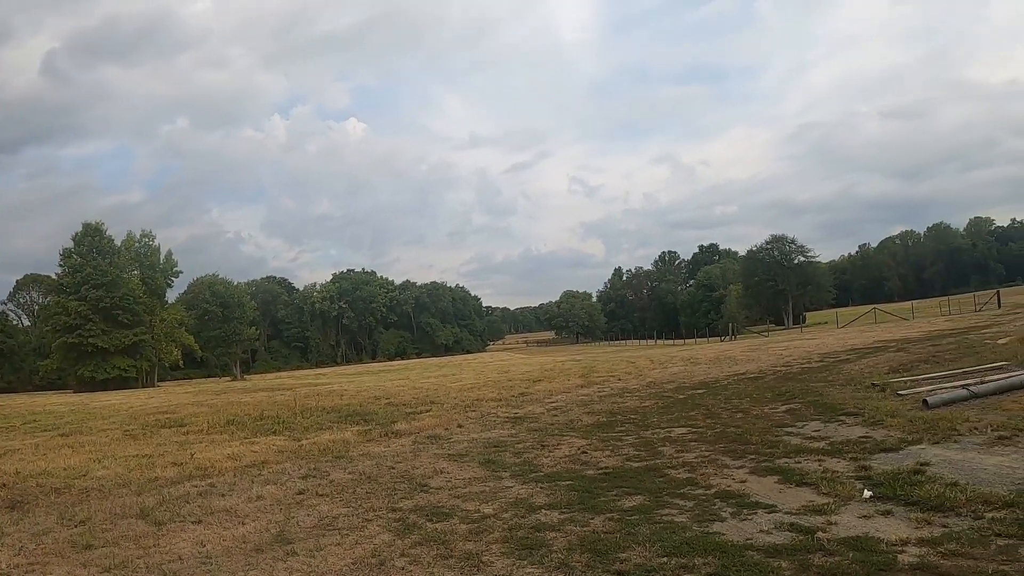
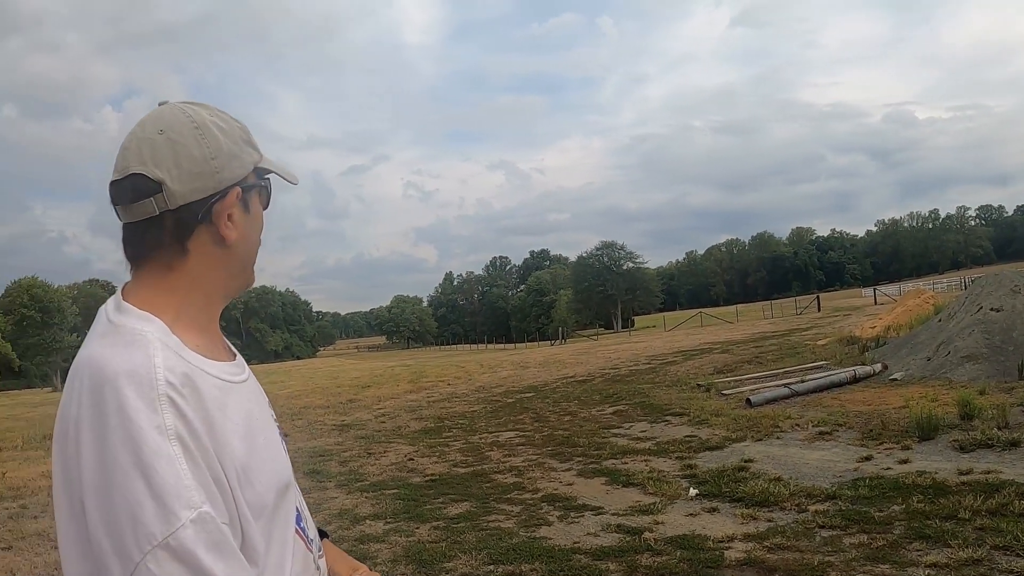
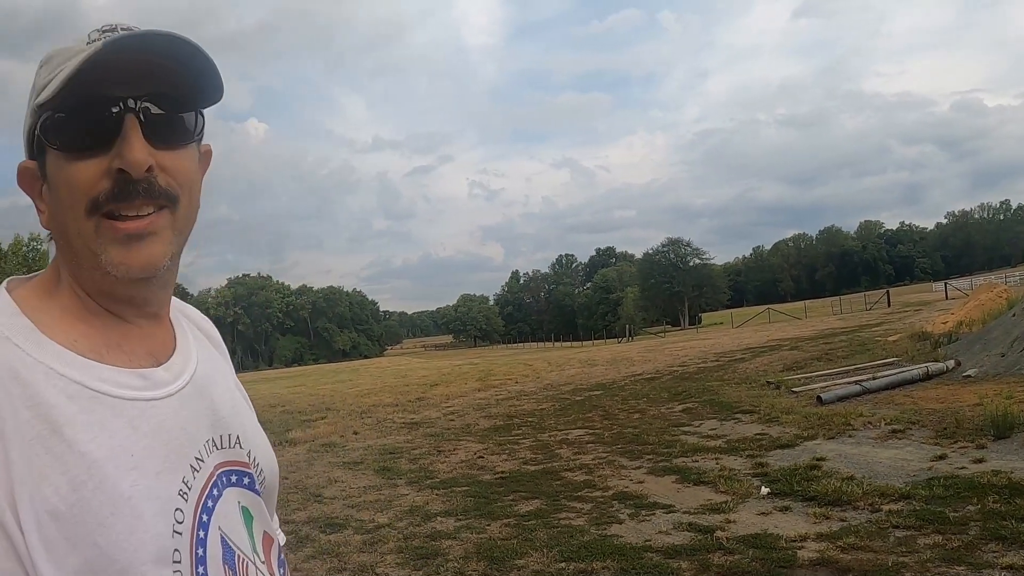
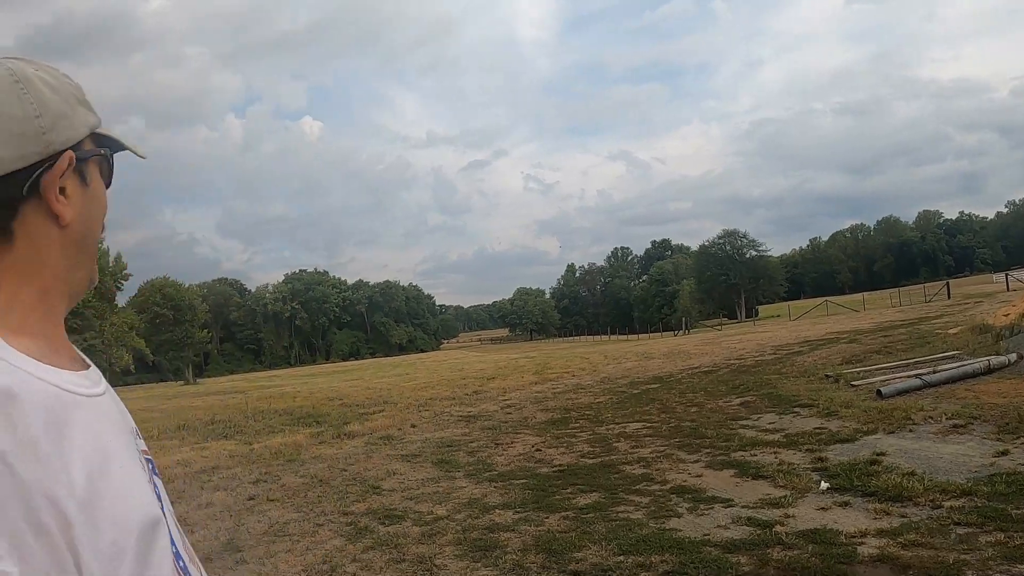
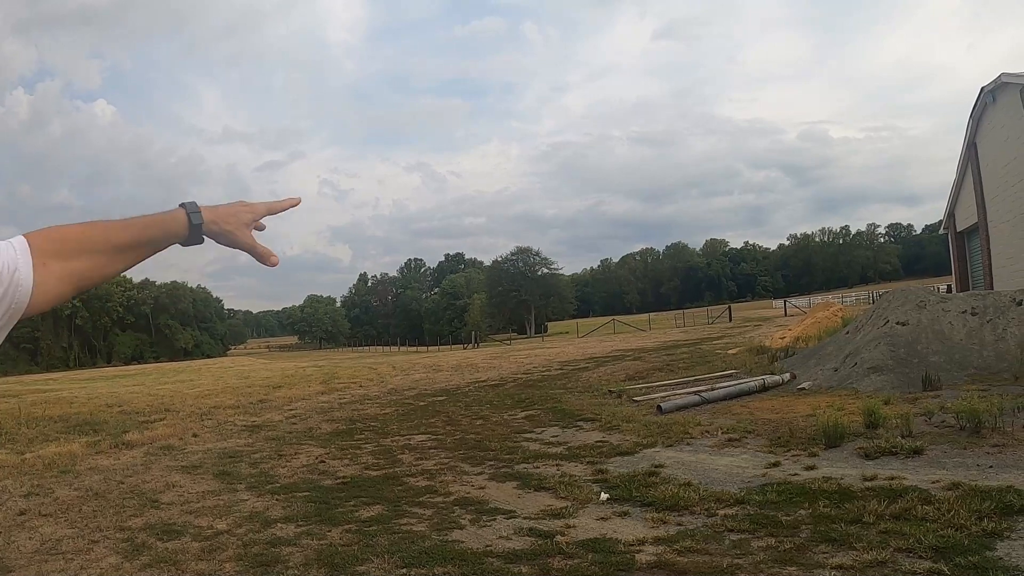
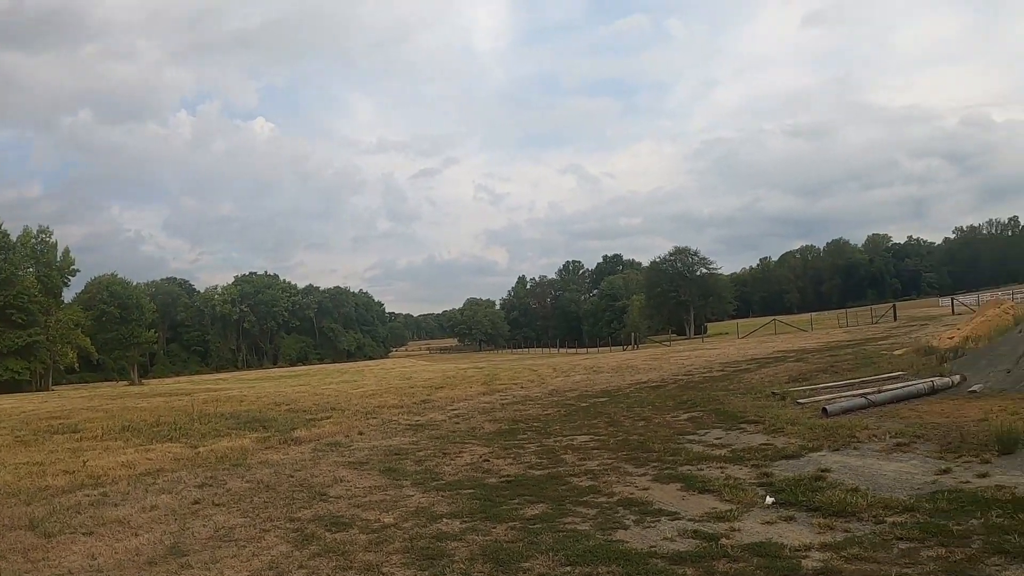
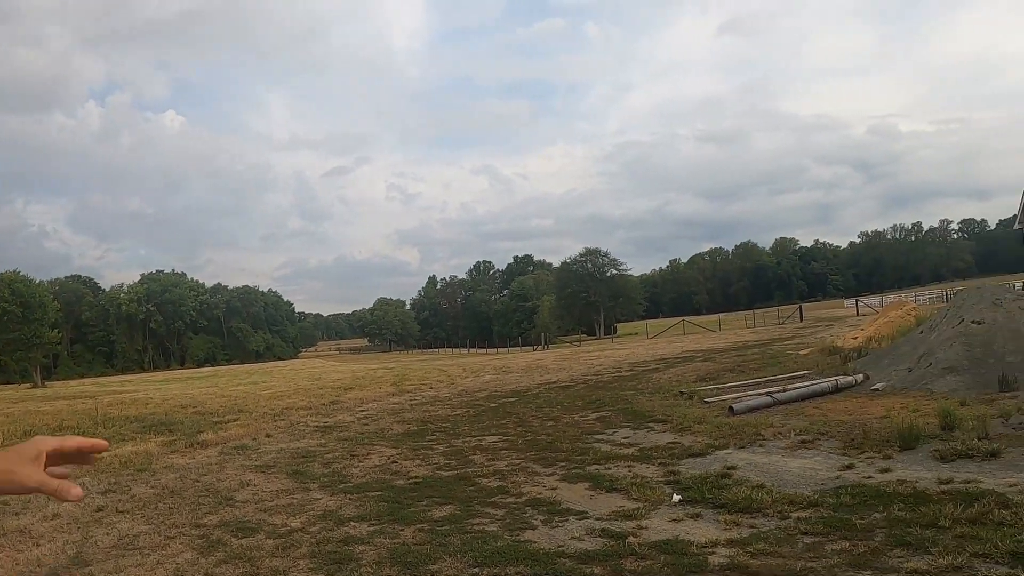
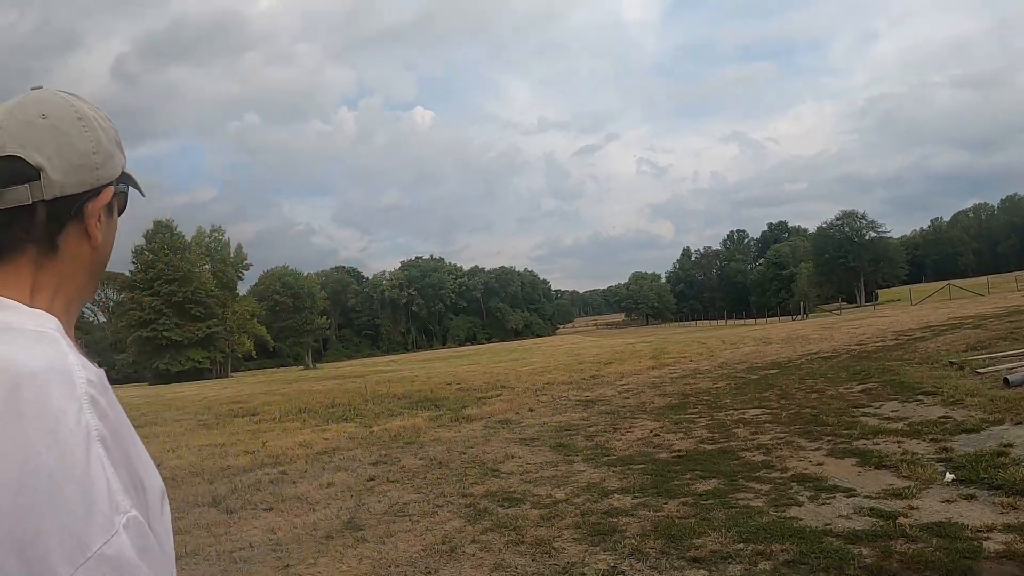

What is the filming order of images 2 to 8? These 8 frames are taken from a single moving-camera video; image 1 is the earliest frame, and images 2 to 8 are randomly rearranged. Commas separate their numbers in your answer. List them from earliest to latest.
6, 7, 5, 2, 3, 4, 8
